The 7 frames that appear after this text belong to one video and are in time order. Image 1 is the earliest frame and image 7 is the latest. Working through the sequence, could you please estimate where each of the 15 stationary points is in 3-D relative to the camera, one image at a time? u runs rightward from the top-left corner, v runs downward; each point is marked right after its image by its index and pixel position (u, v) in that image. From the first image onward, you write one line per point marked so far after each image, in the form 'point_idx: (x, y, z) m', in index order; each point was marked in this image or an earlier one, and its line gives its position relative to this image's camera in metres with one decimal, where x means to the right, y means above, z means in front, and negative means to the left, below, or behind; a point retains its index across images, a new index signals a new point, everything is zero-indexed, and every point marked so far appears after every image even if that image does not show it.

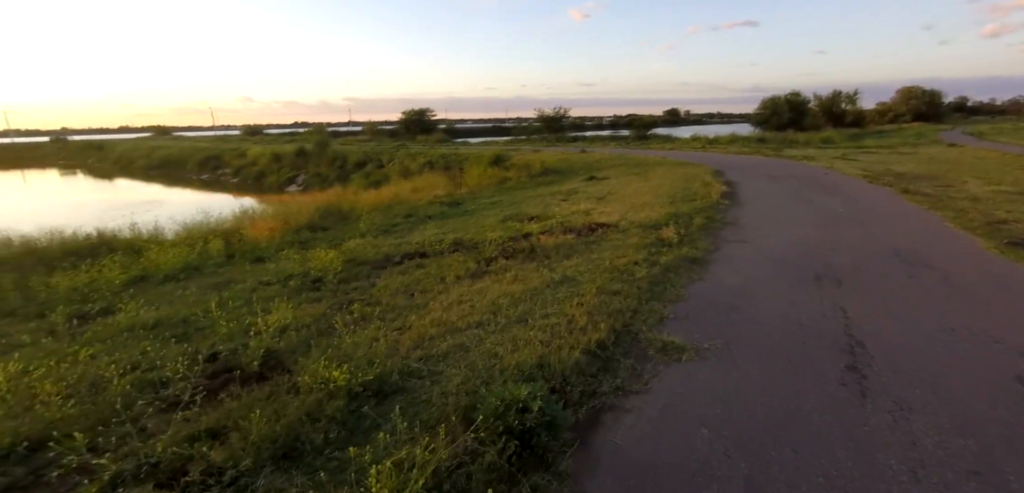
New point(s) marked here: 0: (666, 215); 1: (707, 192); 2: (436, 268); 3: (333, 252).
0: (+2.9, +0.6, +10.6) m
1: (+4.6, +1.3, +13.3) m
2: (-1.1, -0.3, +8.4) m
3: (-3.4, -0.1, +10.6) m
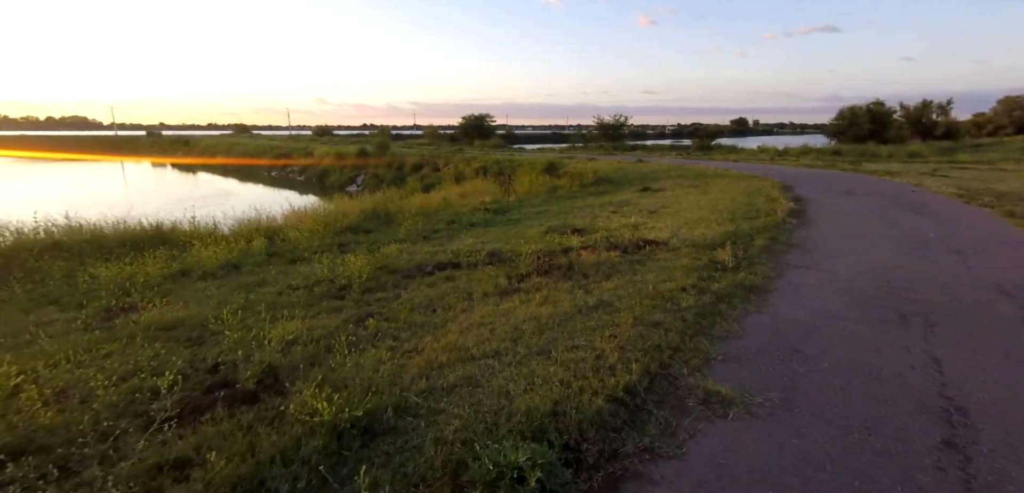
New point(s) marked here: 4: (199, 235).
0: (+3.6, +0.2, +9.7) m
1: (+5.6, +0.8, +12.2) m
2: (-0.6, -0.5, +7.9) m
3: (-2.7, -0.2, +10.3) m
4: (-7.7, +0.5, +14.0) m
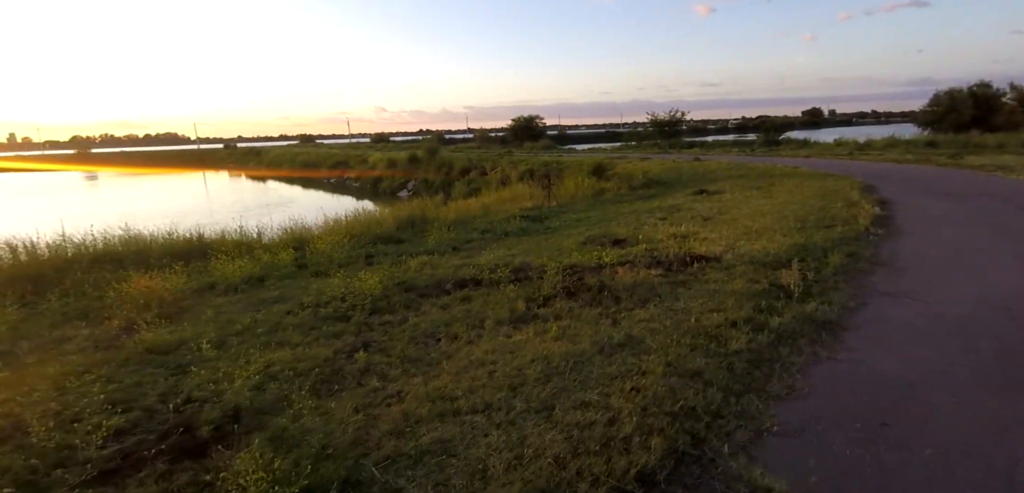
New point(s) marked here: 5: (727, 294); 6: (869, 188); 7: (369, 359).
0: (+4.0, 0.0, +8.3) m
1: (+6.3, +0.6, +10.7) m
2: (-0.4, -0.7, +7.0) m
3: (-2.1, -0.4, +9.6) m
4: (-6.8, +0.2, +13.8) m
5: (+2.4, -0.5, +6.4) m
6: (+9.3, +1.5, +14.9) m
7: (-1.3, -1.1, +5.2) m
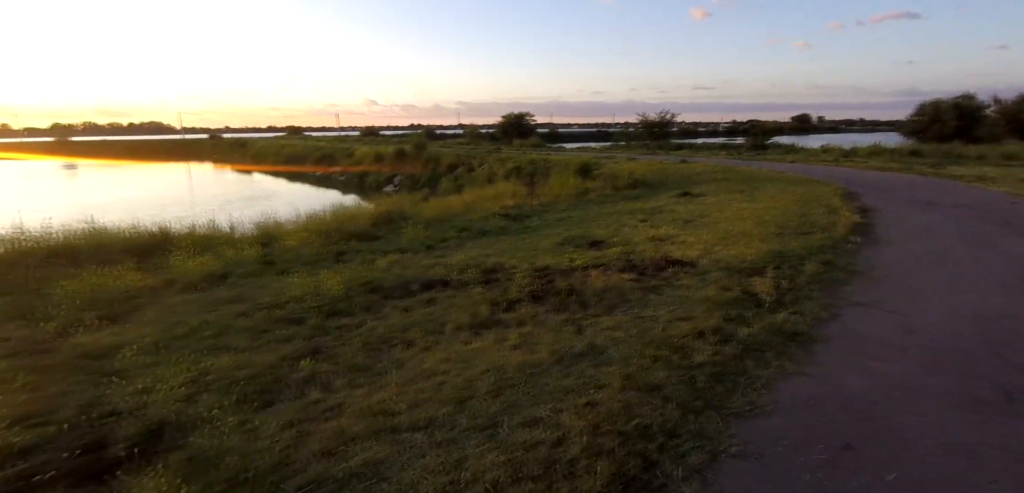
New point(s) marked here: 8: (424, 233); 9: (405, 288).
0: (+3.6, -0.1, +8.1) m
1: (+5.8, +0.4, +10.5) m
2: (-0.8, -0.7, +6.7) m
3: (-2.6, -0.4, +9.2) m
4: (-7.3, +0.4, +13.4) m
5: (+2.0, -0.6, +6.1) m
6: (+8.7, +1.4, +14.8) m
7: (-1.7, -1.1, +4.9) m
8: (-2.1, +0.3, +13.0) m
9: (-1.5, -0.6, +8.0) m
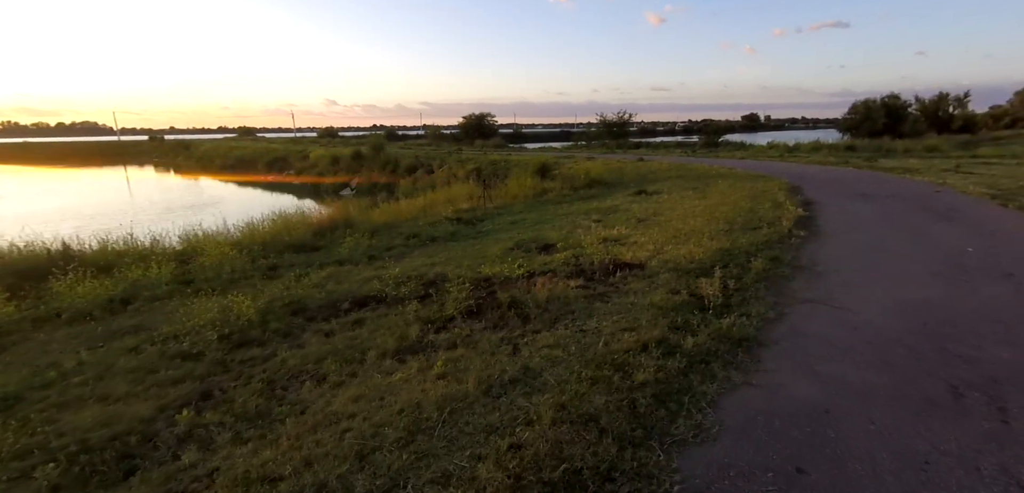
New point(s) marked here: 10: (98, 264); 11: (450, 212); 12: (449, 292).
0: (+2.8, -0.1, +7.8) m
1: (+4.9, +0.5, +10.3) m
2: (-1.5, -0.9, +6.1) m
3: (-3.4, -0.6, +8.5) m
4: (-8.4, 0.0, +12.4) m
5: (+1.4, -0.6, +5.7) m
6: (+7.5, +1.5, +14.7) m
7: (-2.3, -1.3, +4.3) m
8: (-3.1, +0.1, +12.3) m
9: (-2.3, -0.7, +7.3) m
10: (-8.1, -0.2, +11.0) m
11: (-1.7, +1.0, +15.9) m
12: (-0.8, -0.6, +7.2) m
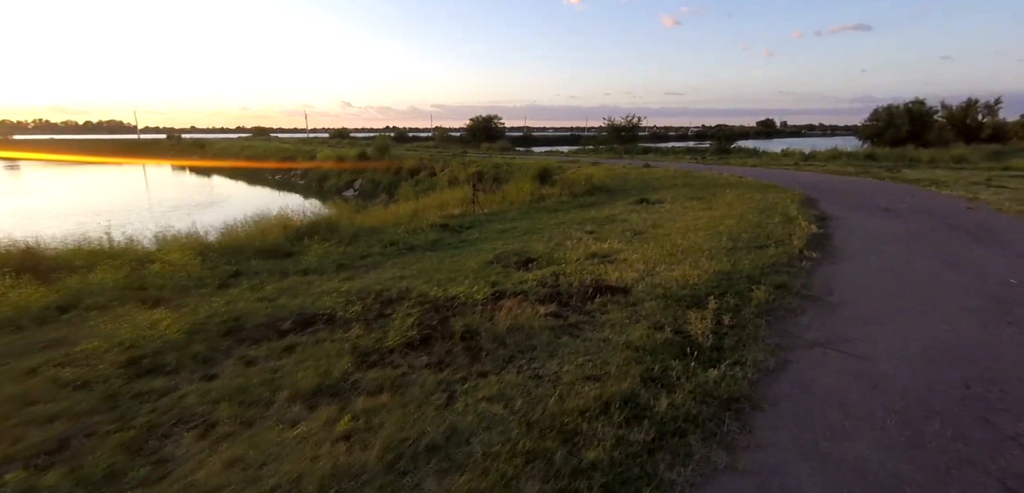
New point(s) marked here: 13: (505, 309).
0: (+2.4, -0.4, +6.8) m
1: (+4.5, +0.2, +9.2) m
2: (-1.9, -1.0, +5.1) m
3: (-3.8, -0.7, +7.7) m
4: (-8.7, 0.0, +11.6) m
5: (+0.9, -0.9, +4.7) m
6: (+7.3, +1.1, +13.6) m
7: (-2.8, -1.4, +3.4) m
8: (-3.4, 0.0, +11.4) m
9: (-2.7, -0.9, +6.4) m
10: (-8.5, -0.3, +10.3) m
11: (-1.9, +0.7, +15.0) m
12: (-1.2, -0.7, +6.3) m
13: (-0.1, -0.7, +6.2) m
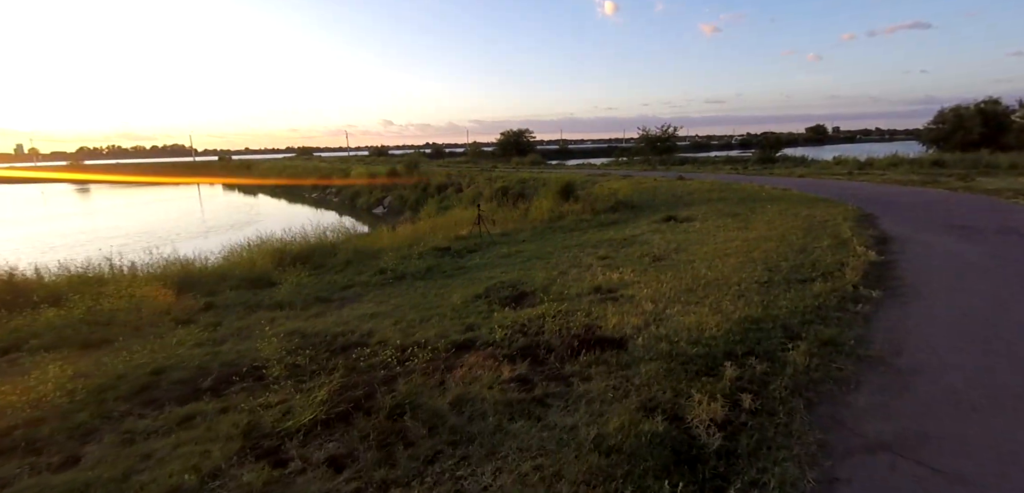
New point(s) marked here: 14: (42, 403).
0: (+2.1, -0.8, +5.3) m
1: (+4.4, -0.2, +7.6) m
2: (-2.4, -1.4, +4.0) m
3: (-4.1, -1.2, +6.6) m
4: (-8.7, -0.6, +10.9) m
5: (+0.4, -1.2, +3.3) m
6: (+7.4, +0.6, +11.8) m
7: (-3.4, -1.7, +2.3) m
8: (-3.4, -0.6, +10.4) m
9: (-3.0, -1.3, +5.3) m
10: (-8.5, -0.8, +9.6) m
11: (-1.6, +0.1, +13.8) m
12: (-1.6, -1.2, +5.1) m
13: (-0.4, -1.1, +4.9) m
14: (-4.2, -1.4, +5.0) m
